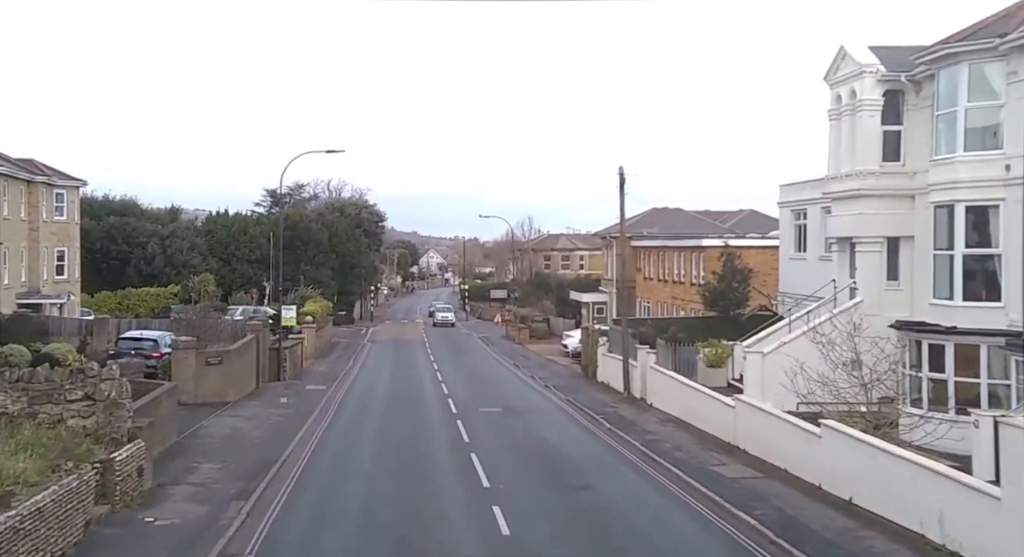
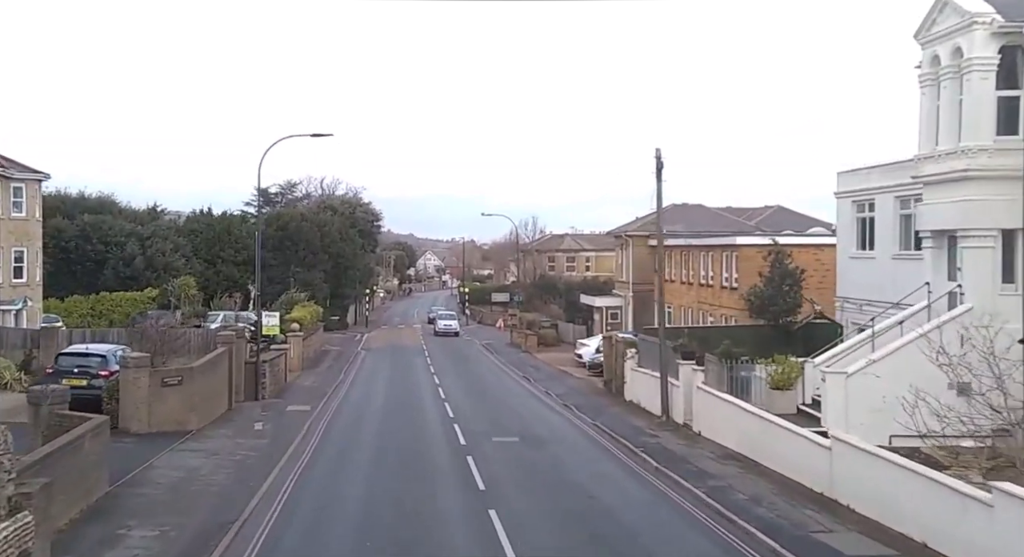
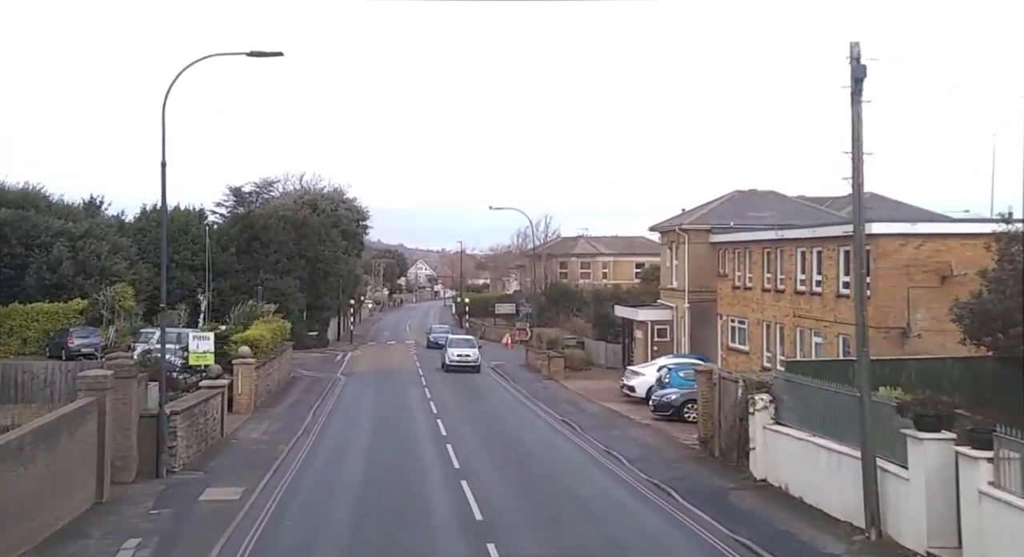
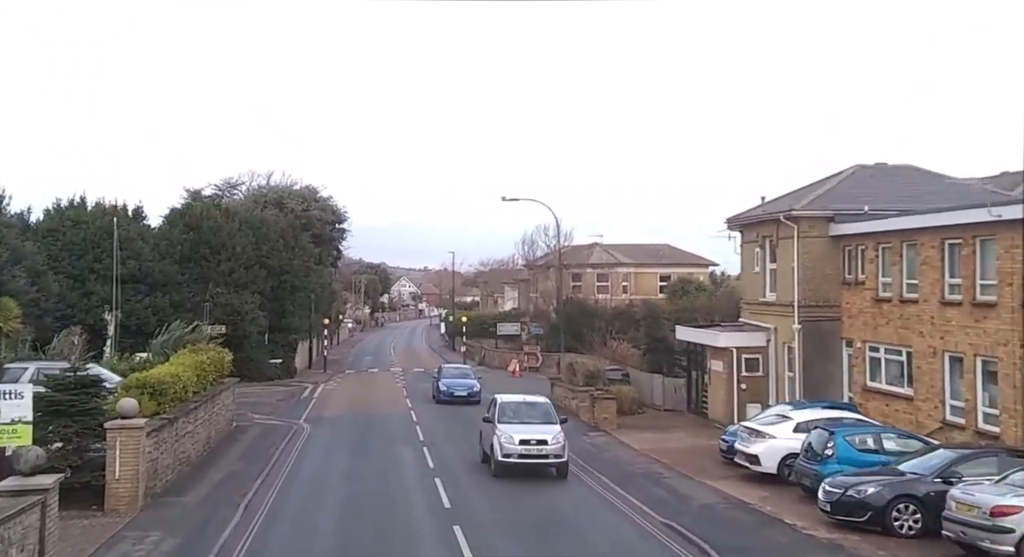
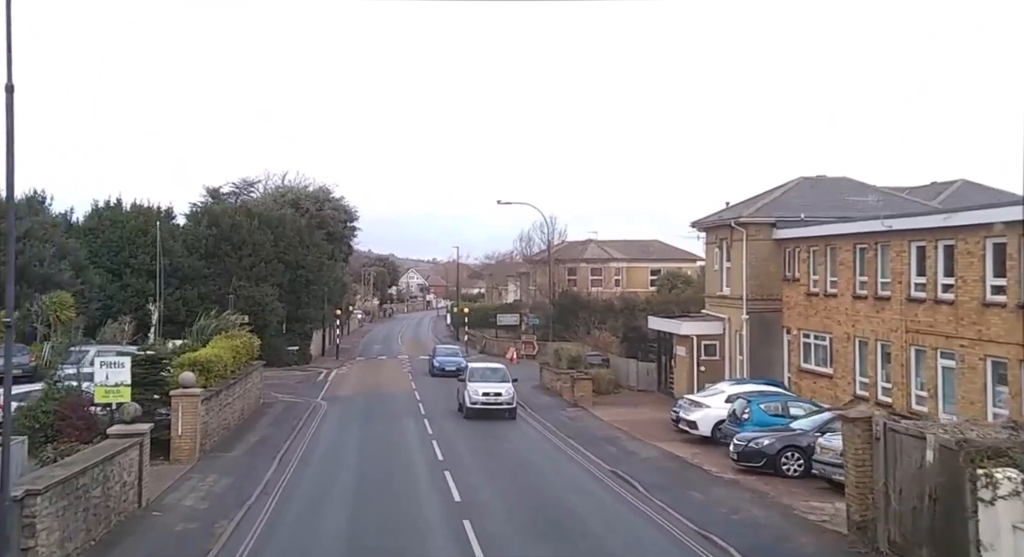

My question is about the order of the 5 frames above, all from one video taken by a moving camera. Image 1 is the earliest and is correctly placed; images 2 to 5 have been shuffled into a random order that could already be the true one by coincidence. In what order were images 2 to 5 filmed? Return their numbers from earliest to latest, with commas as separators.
2, 3, 5, 4
